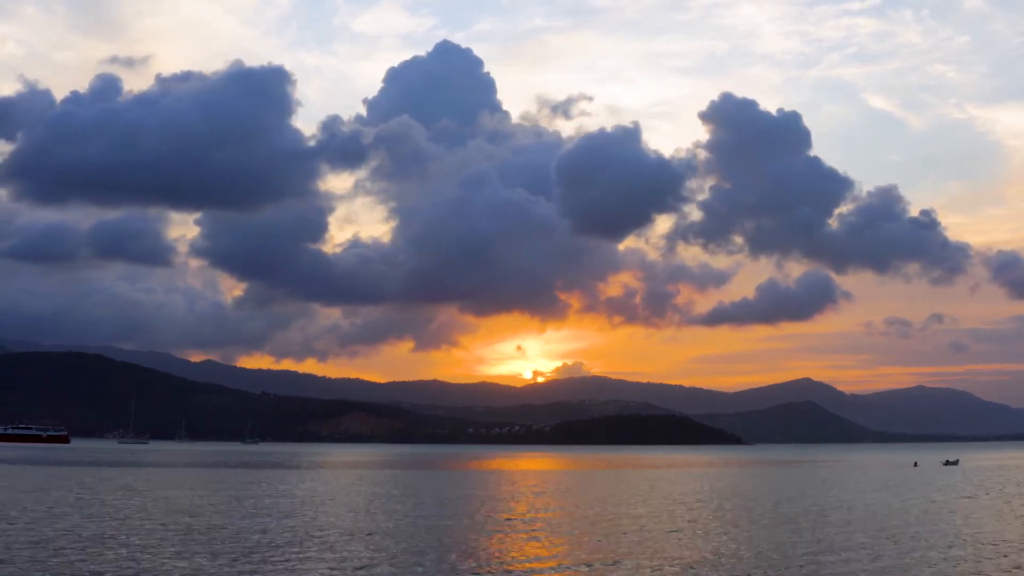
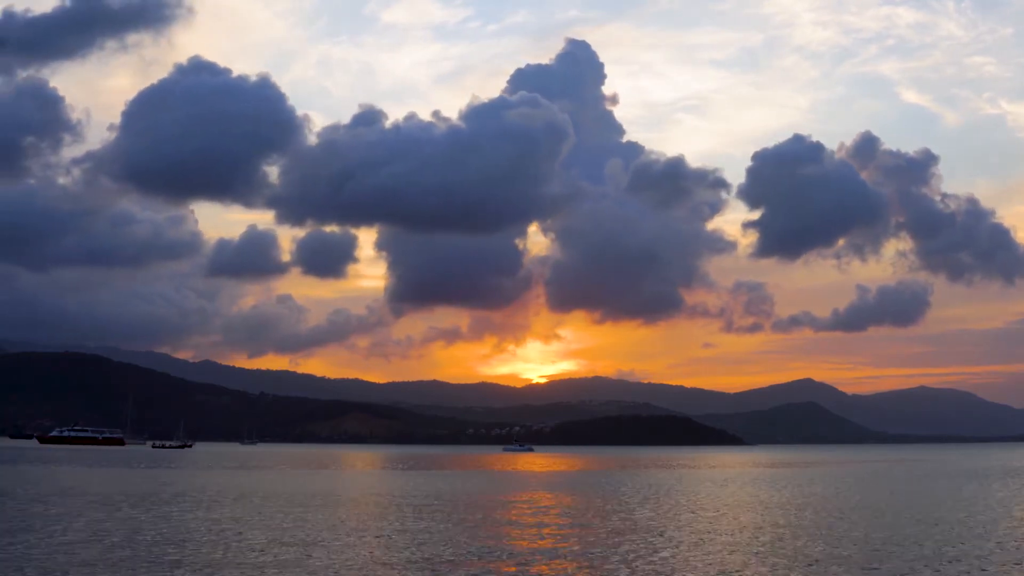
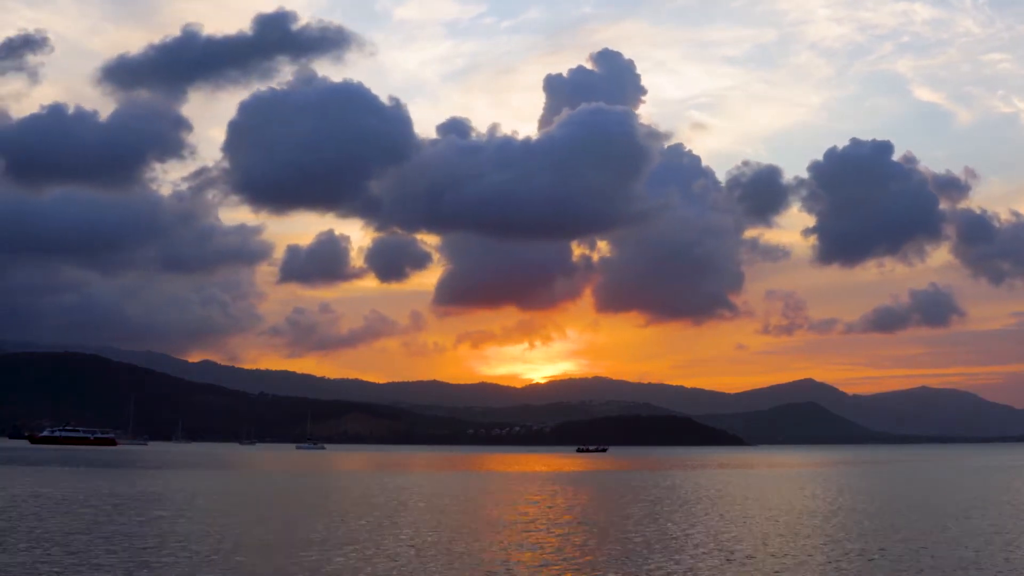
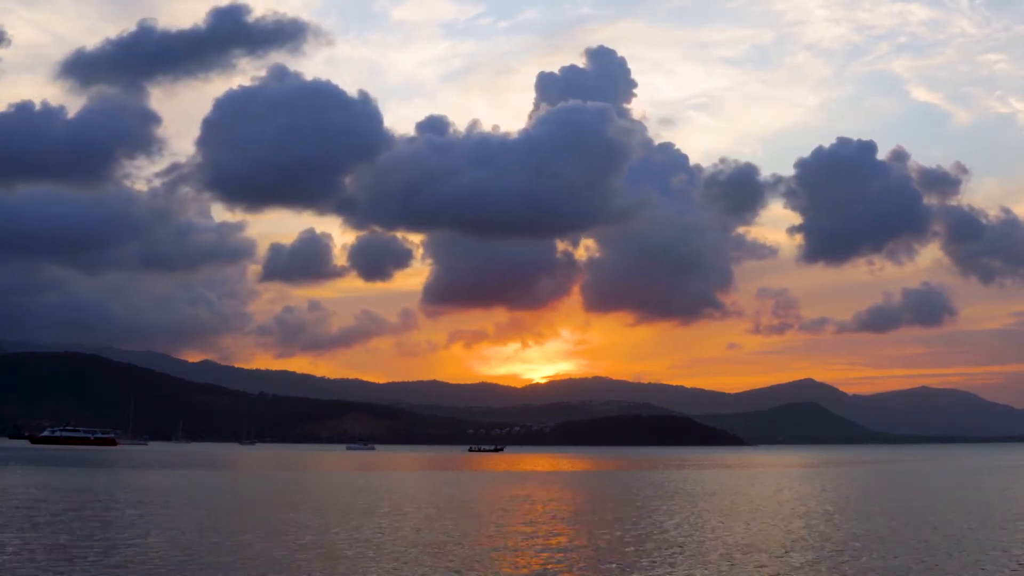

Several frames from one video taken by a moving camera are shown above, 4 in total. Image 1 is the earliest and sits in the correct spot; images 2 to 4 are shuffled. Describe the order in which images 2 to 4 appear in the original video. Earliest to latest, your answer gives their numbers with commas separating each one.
2, 4, 3
